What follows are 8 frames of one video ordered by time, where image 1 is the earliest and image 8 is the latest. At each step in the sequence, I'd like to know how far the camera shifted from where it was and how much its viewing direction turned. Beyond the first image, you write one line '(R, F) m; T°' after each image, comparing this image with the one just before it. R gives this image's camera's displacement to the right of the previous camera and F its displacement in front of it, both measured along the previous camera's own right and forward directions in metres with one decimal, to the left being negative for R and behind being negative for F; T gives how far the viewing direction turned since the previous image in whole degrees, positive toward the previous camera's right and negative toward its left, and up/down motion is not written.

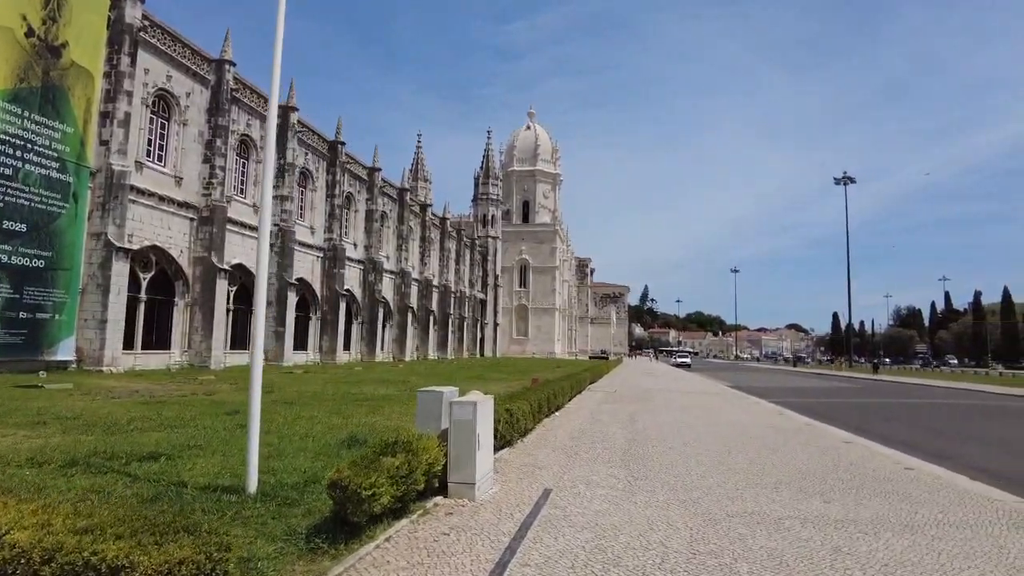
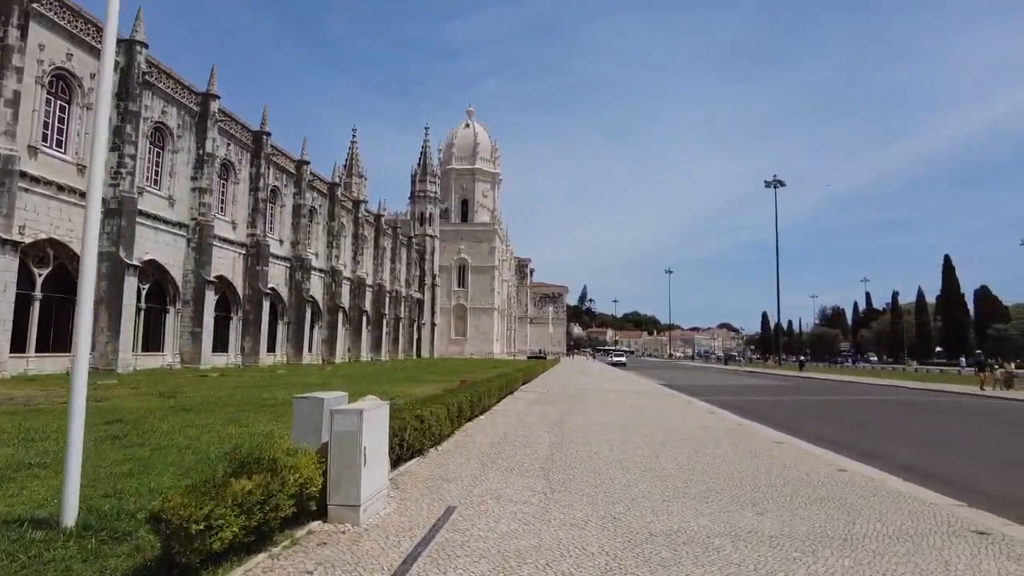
(+0.4, +0.8) m; +5°
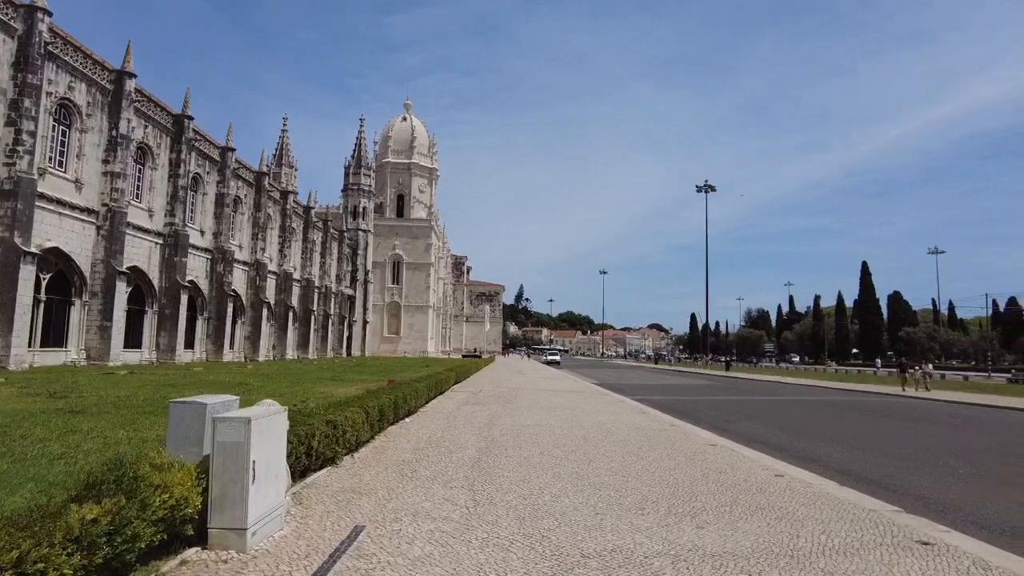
(+0.1, +0.6) m; +5°
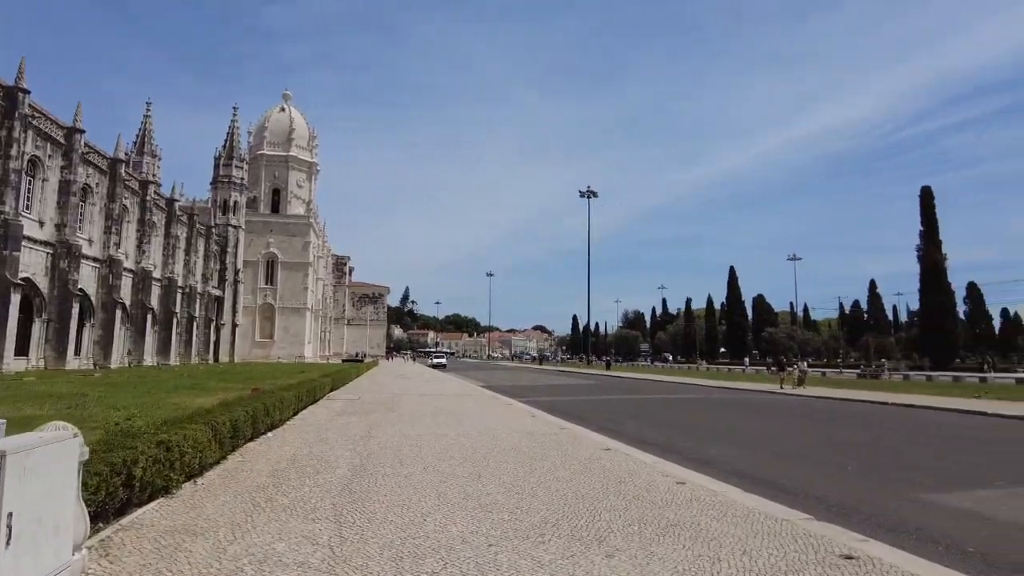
(0.0, +1.0) m; +10°
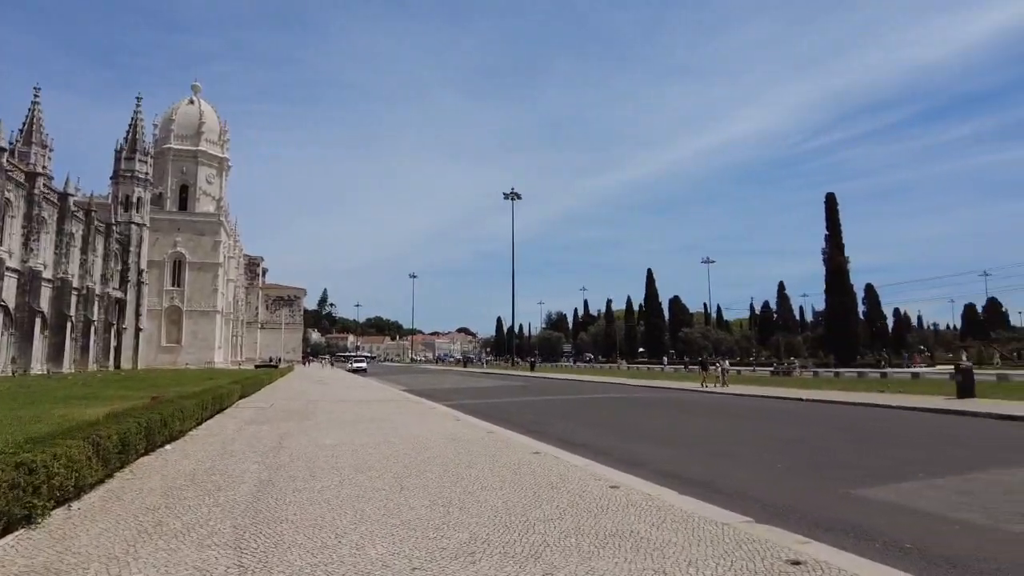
(0.0, +0.5) m; +6°
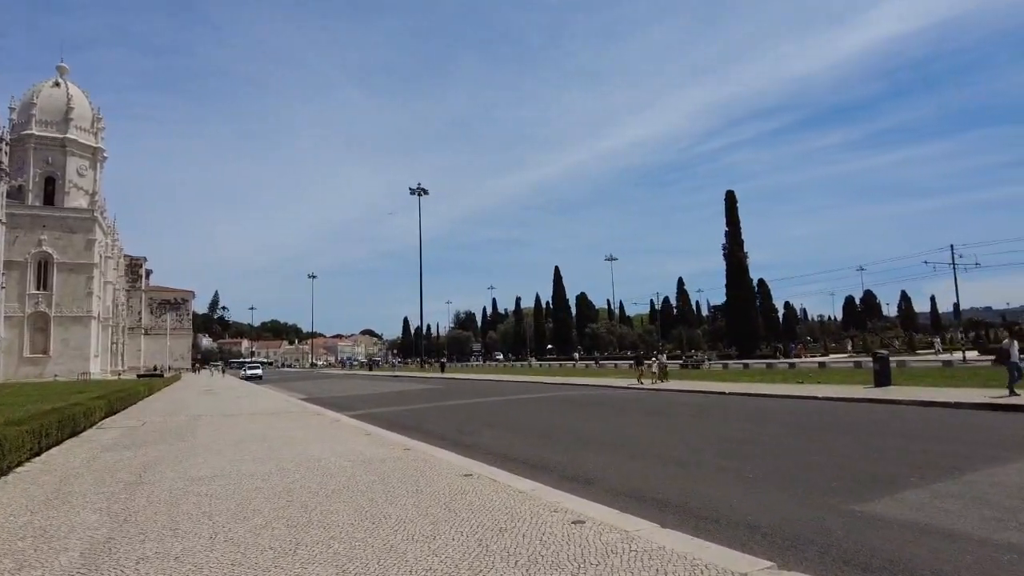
(-0.2, +1.8) m; +8°
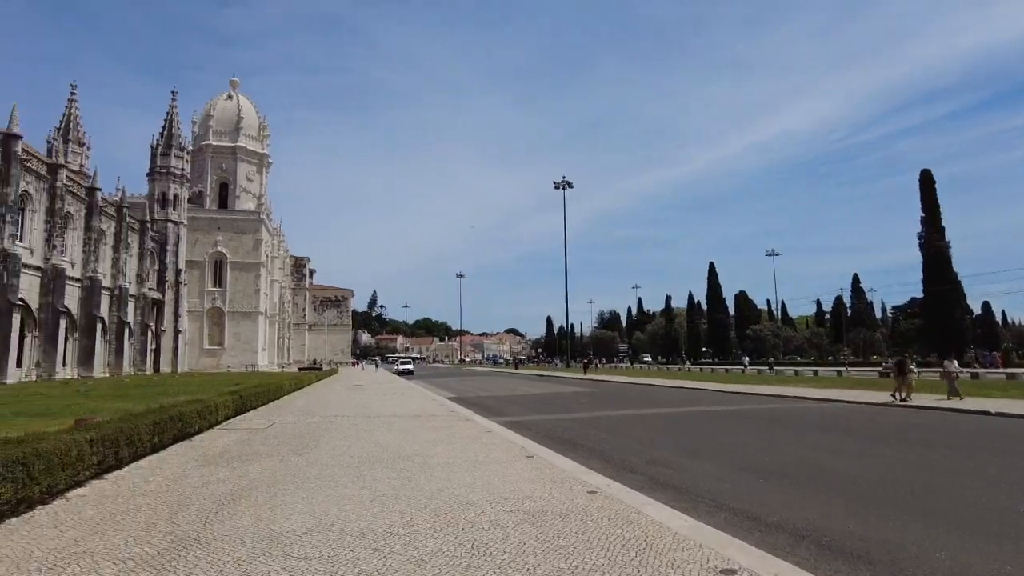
(-1.0, +3.6) m; -12°
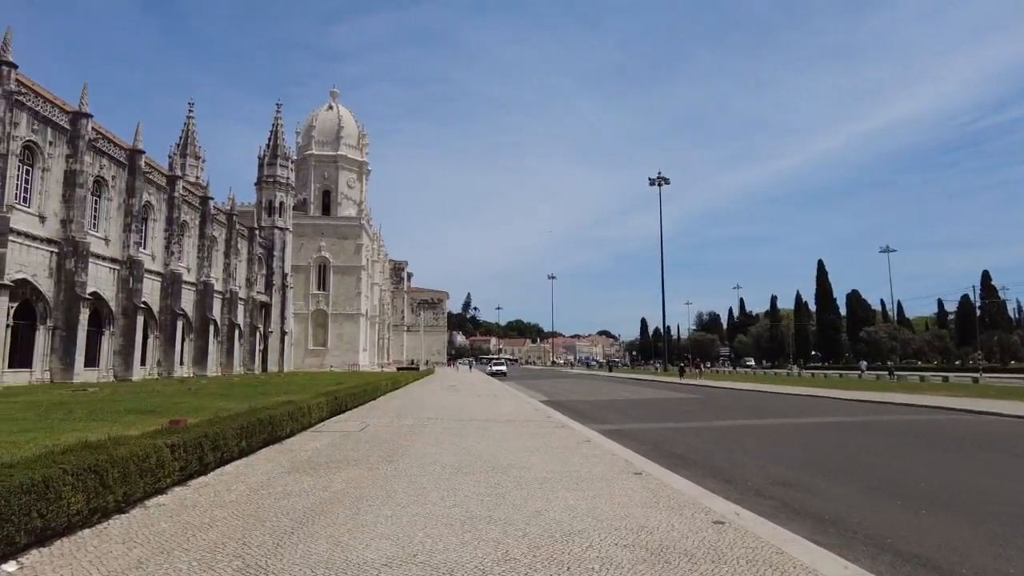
(-0.1, +0.9) m; -8°
